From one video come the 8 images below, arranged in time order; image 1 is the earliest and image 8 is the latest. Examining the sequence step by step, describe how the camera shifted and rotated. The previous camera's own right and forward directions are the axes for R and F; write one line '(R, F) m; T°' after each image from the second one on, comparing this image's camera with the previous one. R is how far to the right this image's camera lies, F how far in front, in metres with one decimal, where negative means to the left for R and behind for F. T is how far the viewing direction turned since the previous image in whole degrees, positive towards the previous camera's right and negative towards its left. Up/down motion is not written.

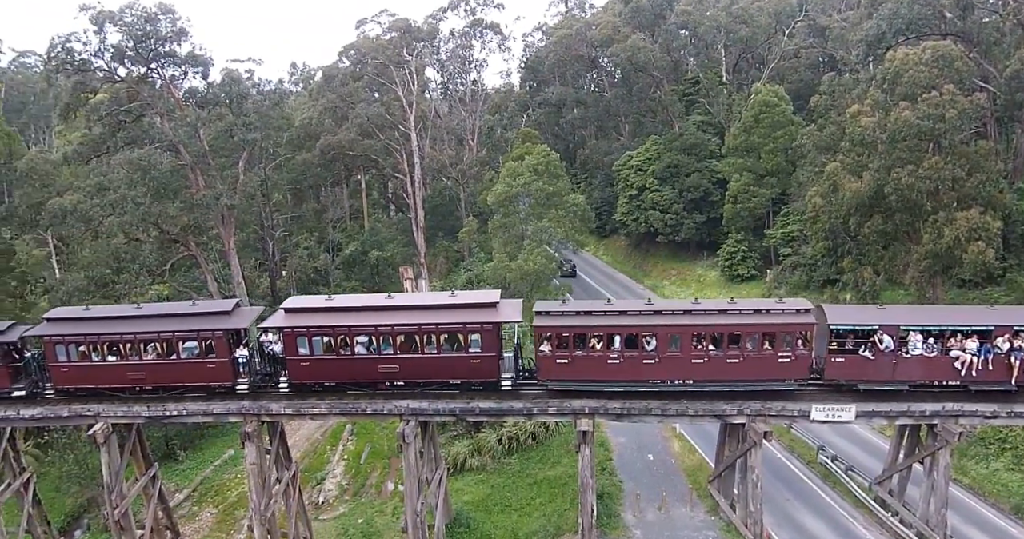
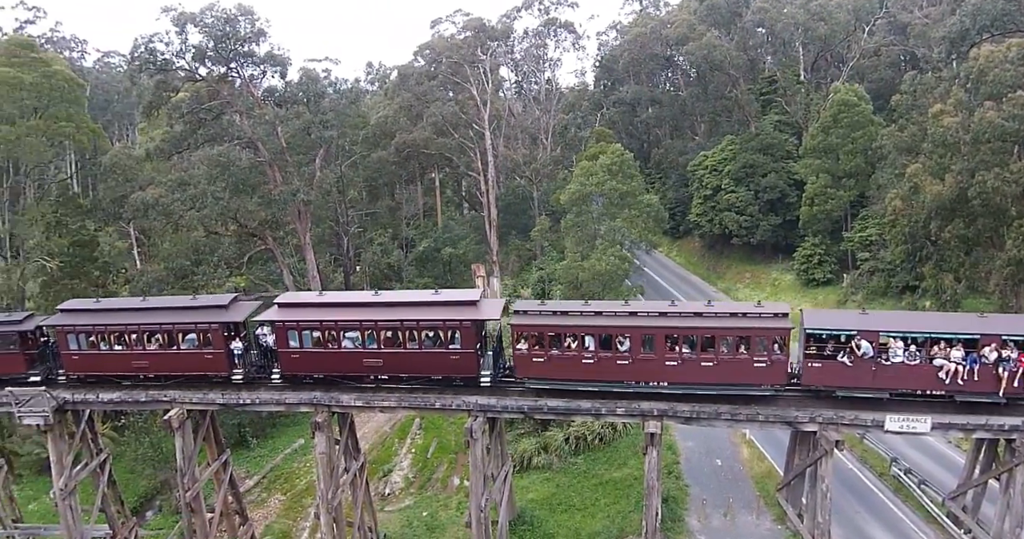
(-0.4, +0.1) m; -4°
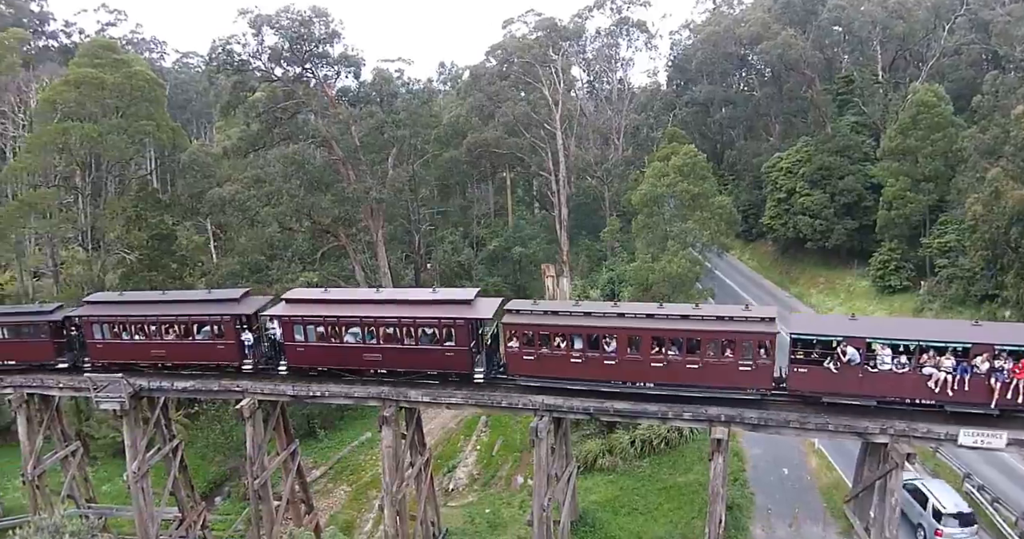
(-0.4, 0.0) m; -4°
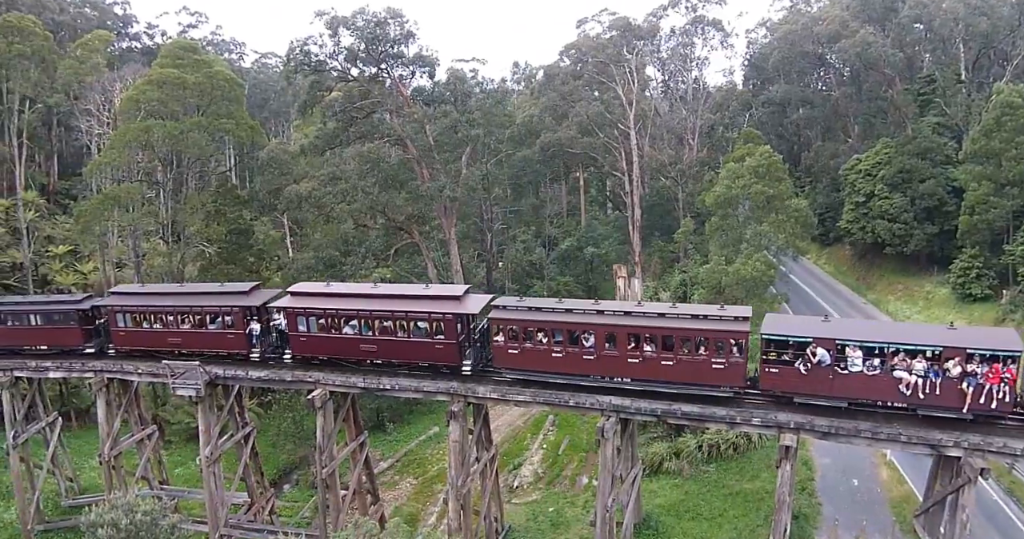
(-0.4, -0.1) m; -4°
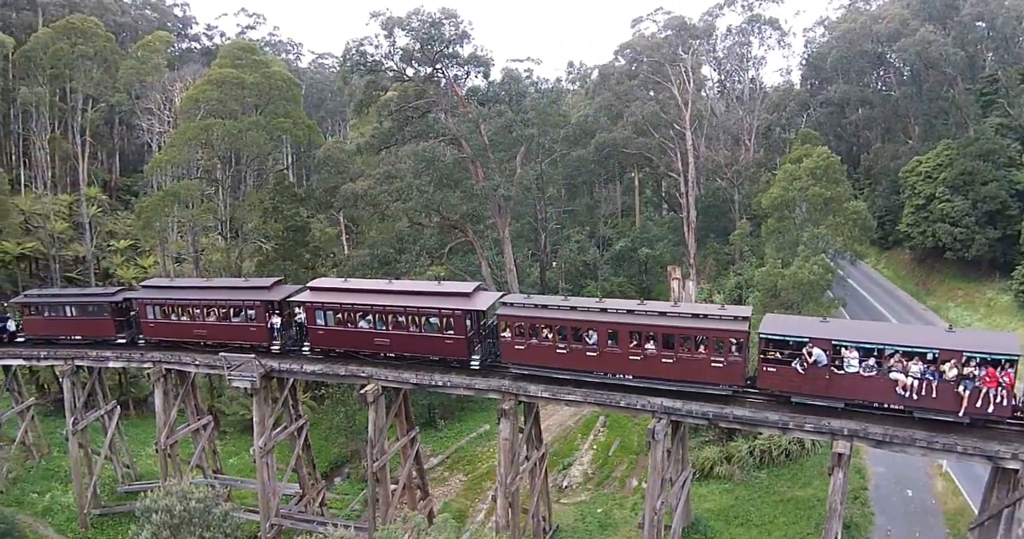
(-0.3, -0.1) m; -3°
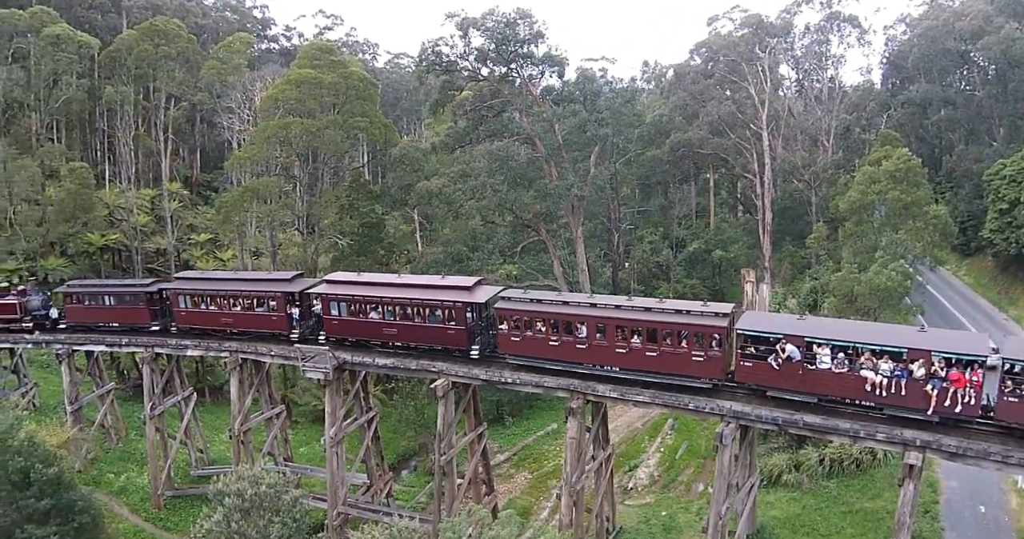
(-0.4, -0.1) m; -4°
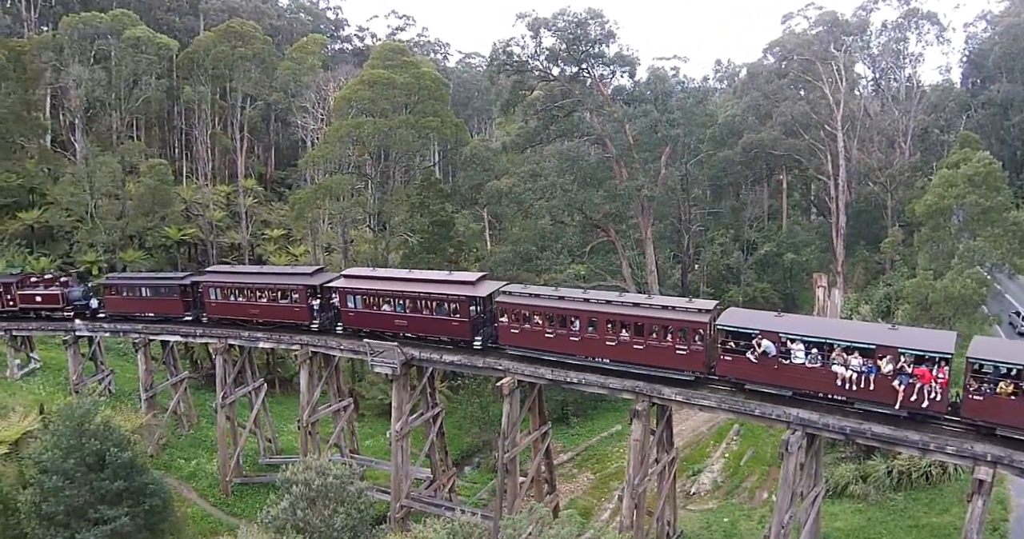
(-0.3, -0.1) m; -4°
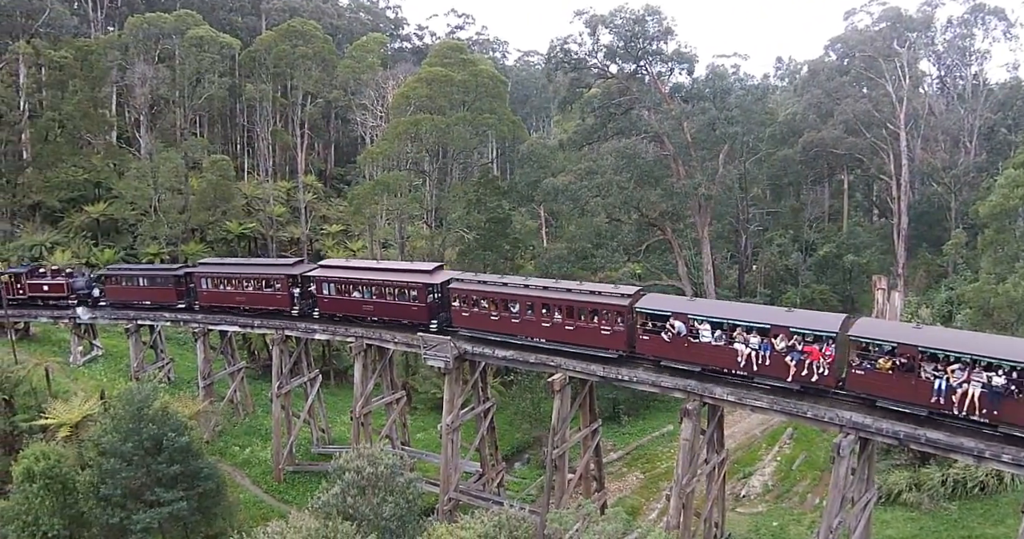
(-0.2, -0.1) m; -4°
